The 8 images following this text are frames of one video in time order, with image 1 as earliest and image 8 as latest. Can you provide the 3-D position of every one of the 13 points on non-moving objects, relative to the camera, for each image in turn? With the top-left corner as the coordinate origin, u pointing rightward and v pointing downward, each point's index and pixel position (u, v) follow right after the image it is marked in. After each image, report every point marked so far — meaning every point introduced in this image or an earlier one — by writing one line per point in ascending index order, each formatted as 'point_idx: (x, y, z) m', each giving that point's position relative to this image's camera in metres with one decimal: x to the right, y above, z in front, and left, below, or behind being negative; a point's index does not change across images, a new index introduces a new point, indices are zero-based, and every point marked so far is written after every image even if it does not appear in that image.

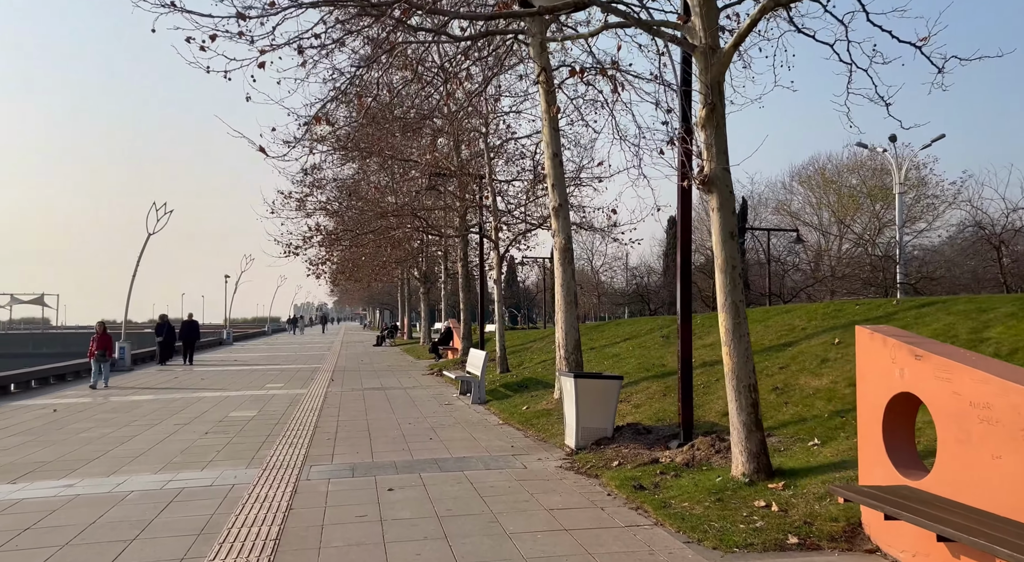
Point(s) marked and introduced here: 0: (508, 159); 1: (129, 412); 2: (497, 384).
0: (-0.1, +3.0, +18.4) m
1: (-6.2, -2.1, +12.0) m
2: (-0.3, -1.9, +13.8) m
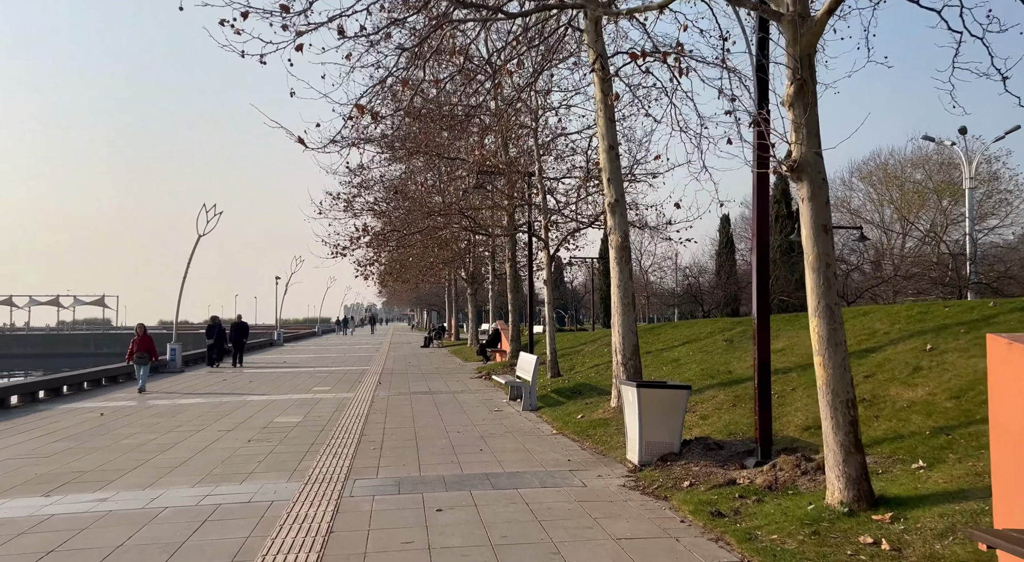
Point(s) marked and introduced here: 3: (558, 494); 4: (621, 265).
0: (+1.1, +3.0, +17.8) m
1: (-5.3, -2.1, +11.7) m
2: (+0.7, -1.9, +13.2) m
3: (+0.4, -1.8, +6.3) m
4: (+1.5, +0.2, +10.1) m
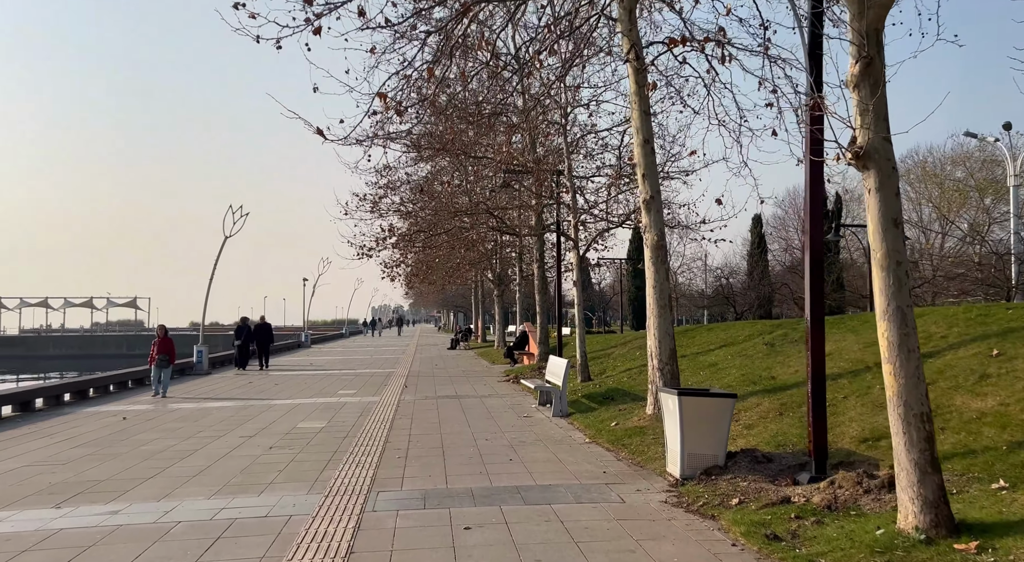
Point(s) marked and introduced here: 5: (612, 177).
0: (+1.8, +2.9, +17.3) m
1: (-4.9, -2.2, +11.5) m
2: (+1.2, -1.9, +12.7) m
3: (+0.7, -1.8, +5.9) m
4: (+1.9, +0.2, +9.7) m
5: (+2.3, +2.4, +17.1) m
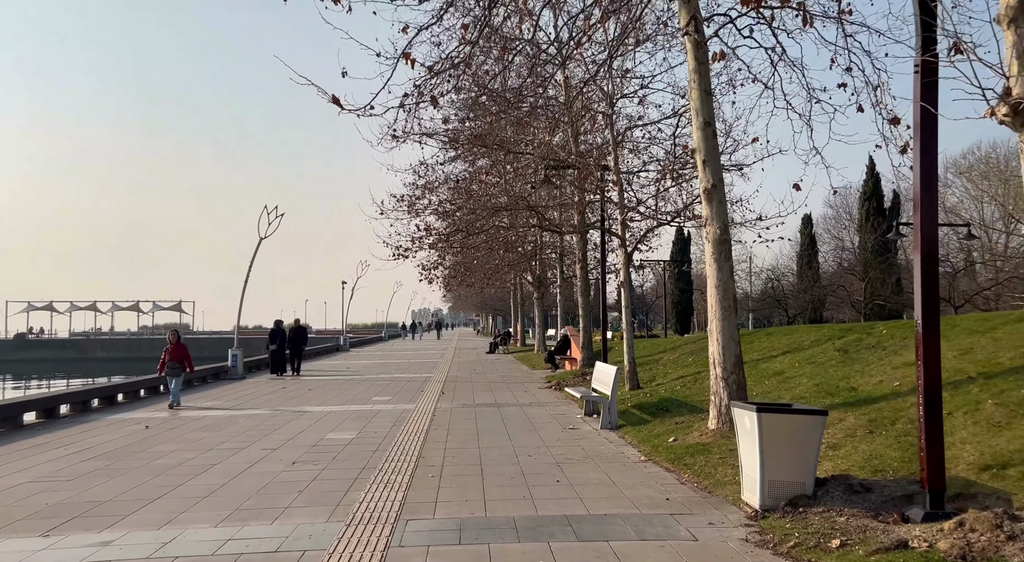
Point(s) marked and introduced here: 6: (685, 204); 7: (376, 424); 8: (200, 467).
0: (+2.7, +2.9, +16.3) m
1: (-4.2, -2.2, +10.8) m
2: (+1.9, -1.9, +11.7) m
3: (+1.0, -1.8, +4.9) m
4: (+2.4, +0.2, +8.6) m
5: (+3.2, +2.4, +16.1) m
6: (+3.7, +1.6, +16.0) m
7: (-2.1, -2.2, +11.5) m
8: (-3.4, -2.0, +8.1) m
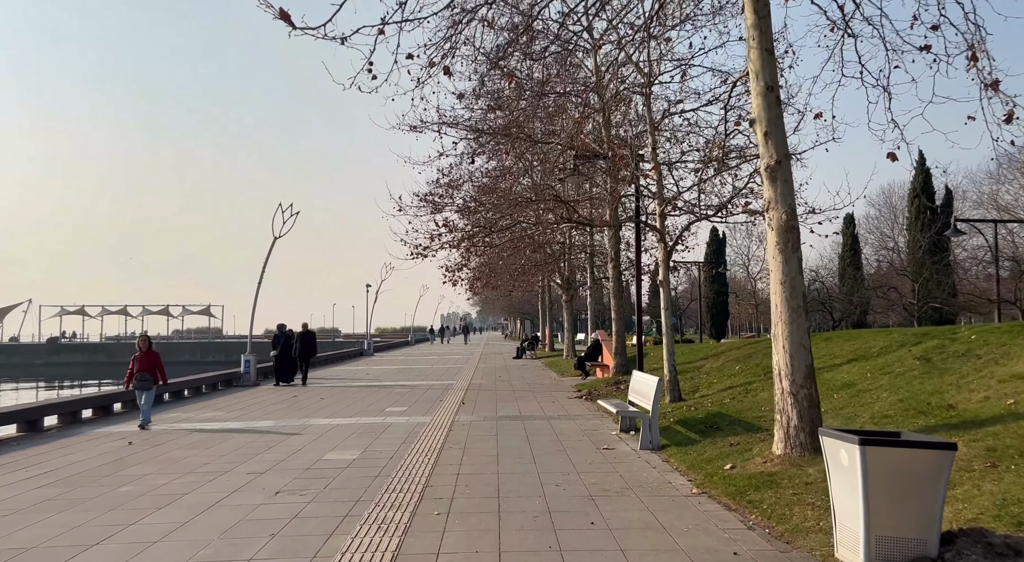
0: (+3.2, +2.9, +14.8) m
1: (-3.9, -2.2, +9.6) m
2: (+2.2, -1.9, +10.3) m
3: (+1.1, -1.7, +3.5) m
4: (+2.7, +0.3, +7.2) m
5: (+3.7, +2.4, +14.6) m
6: (+4.2, +1.6, +14.5) m
7: (-1.8, -2.2, +10.2) m
8: (-3.2, -2.0, +6.8) m
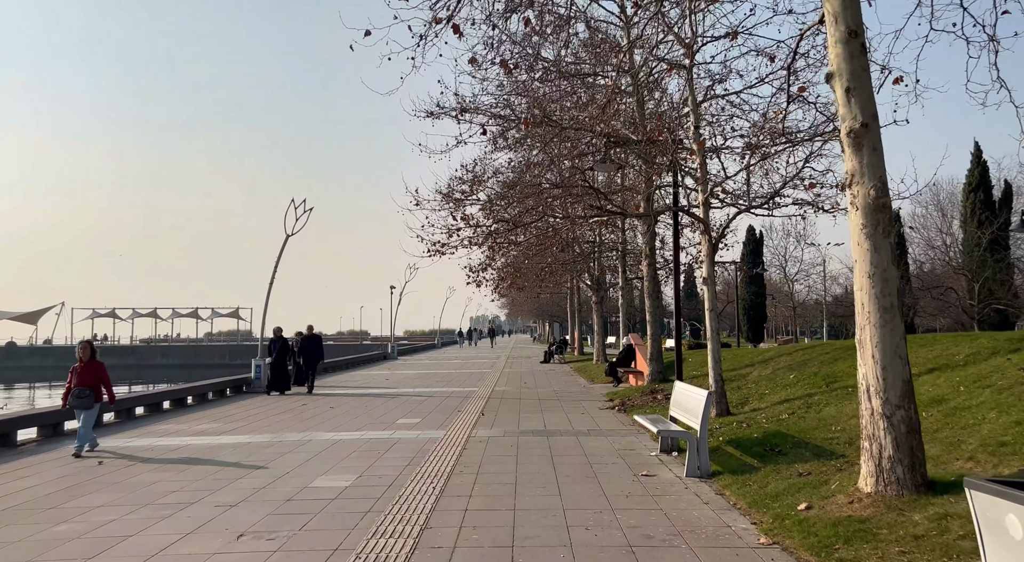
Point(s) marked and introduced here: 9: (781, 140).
0: (+3.7, +3.0, +13.3) m
1: (-3.7, -2.1, +8.4) m
2: (+2.5, -1.9, +8.8) m
3: (+1.1, -1.7, +2.1) m
4: (+2.8, +0.3, +5.7) m
5: (+4.2, +2.4, +13.1) m
6: (+4.7, +1.7, +12.9) m
7: (-1.5, -2.2, +8.9) m
8: (-3.0, -1.9, +5.6) m
9: (+4.7, +2.5, +13.0) m
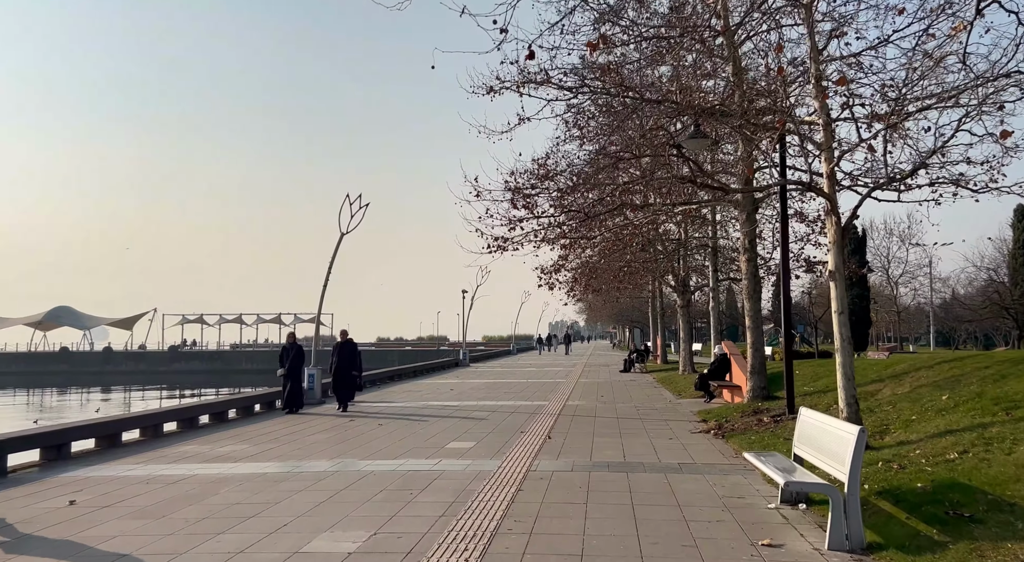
0: (+4.7, +3.0, +10.8) m
1: (-3.1, -2.1, +6.6) m
2: (+3.1, -1.8, +6.4) m
3: (+1.0, -1.5, -0.2) m
4: (+3.0, +0.4, +3.3) m
5: (+5.2, +2.5, +10.5) m
6: (+5.7, +1.7, +10.3) m
7: (-0.9, -2.1, +6.9) m
8: (-2.8, -1.9, +3.7) m
9: (+5.7, +2.6, +10.4) m
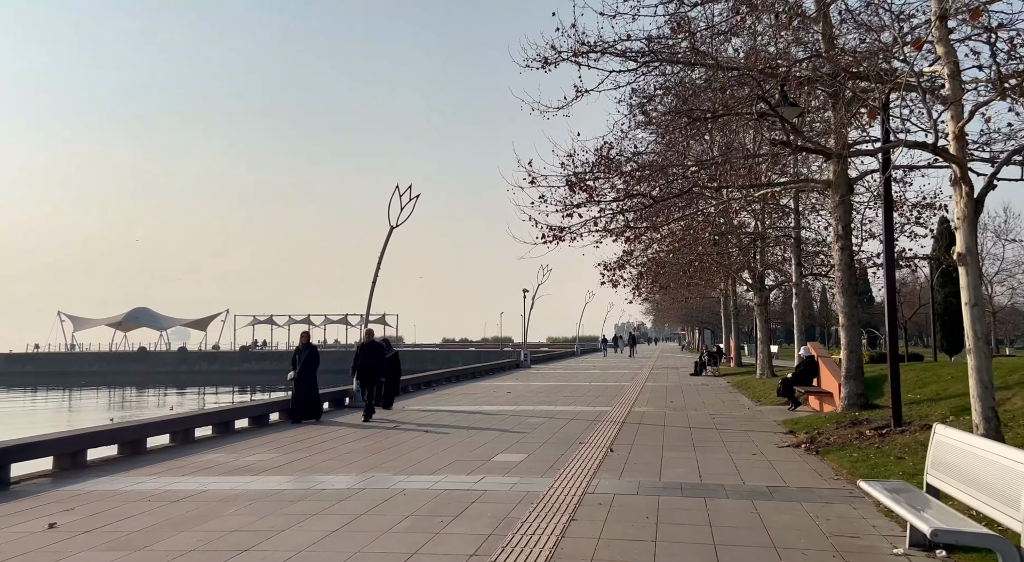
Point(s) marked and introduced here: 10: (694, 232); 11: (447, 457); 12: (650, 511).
0: (+5.4, +3.2, +9.0) m
1: (-2.7, -2.0, +5.5) m
2: (+3.4, -1.6, +4.8) m
3: (+0.7, -1.4, -1.6) m
4: (+3.1, +0.6, +1.7) m
5: (+5.8, +2.6, +8.7) m
6: (+6.3, +1.9, +8.4) m
7: (-0.5, -2.0, +5.6) m
8: (-2.7, -1.8, +2.7) m
9: (+6.4, +2.7, +8.5) m
10: (+3.9, +1.1, +15.8) m
11: (-0.8, -2.3, +9.5) m
12: (+1.2, -2.0, +6.6) m
